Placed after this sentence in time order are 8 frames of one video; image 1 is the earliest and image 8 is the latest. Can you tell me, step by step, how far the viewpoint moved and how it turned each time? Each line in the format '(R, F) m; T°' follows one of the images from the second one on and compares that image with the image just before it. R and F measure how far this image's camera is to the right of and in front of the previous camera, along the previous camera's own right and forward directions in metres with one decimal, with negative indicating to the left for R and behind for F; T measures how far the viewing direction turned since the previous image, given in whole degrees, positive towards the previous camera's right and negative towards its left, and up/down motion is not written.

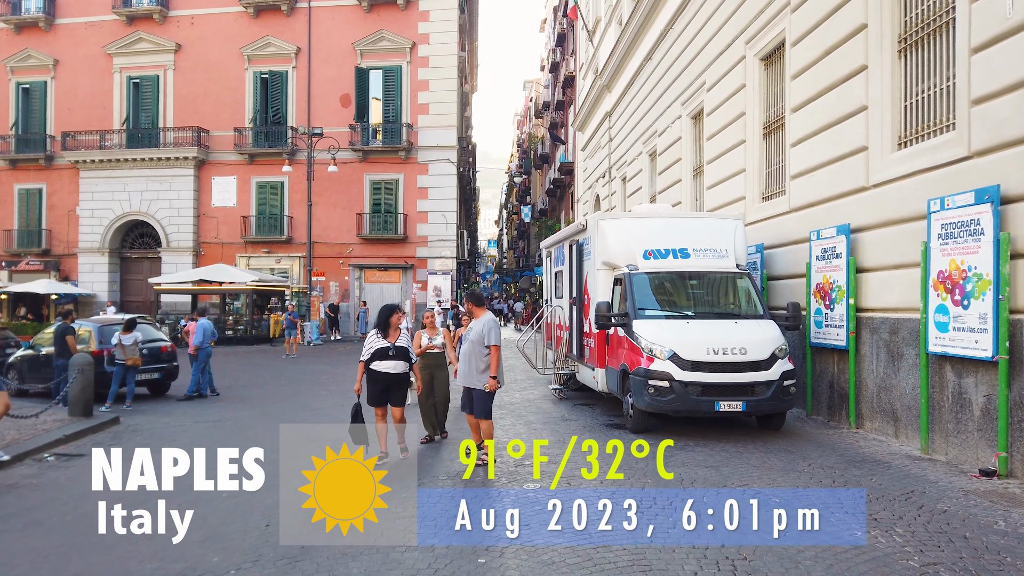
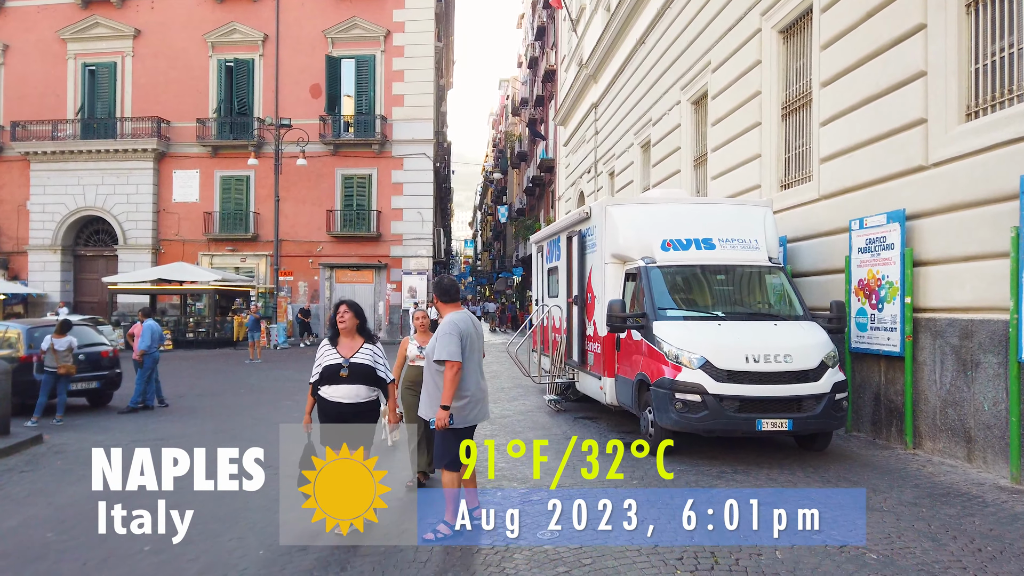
(-0.2, +1.4) m; +2°
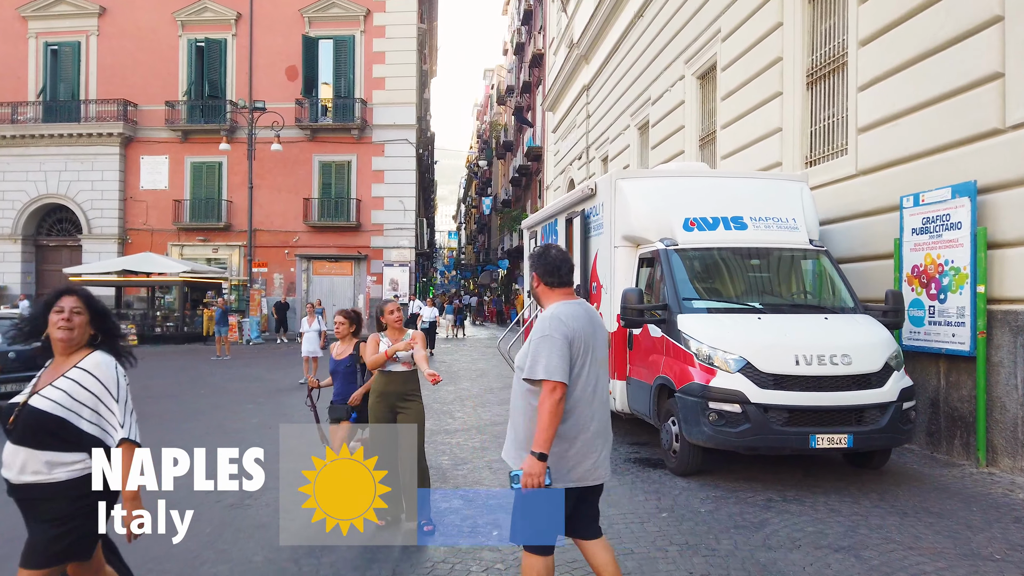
(-0.1, +1.3) m; +1°
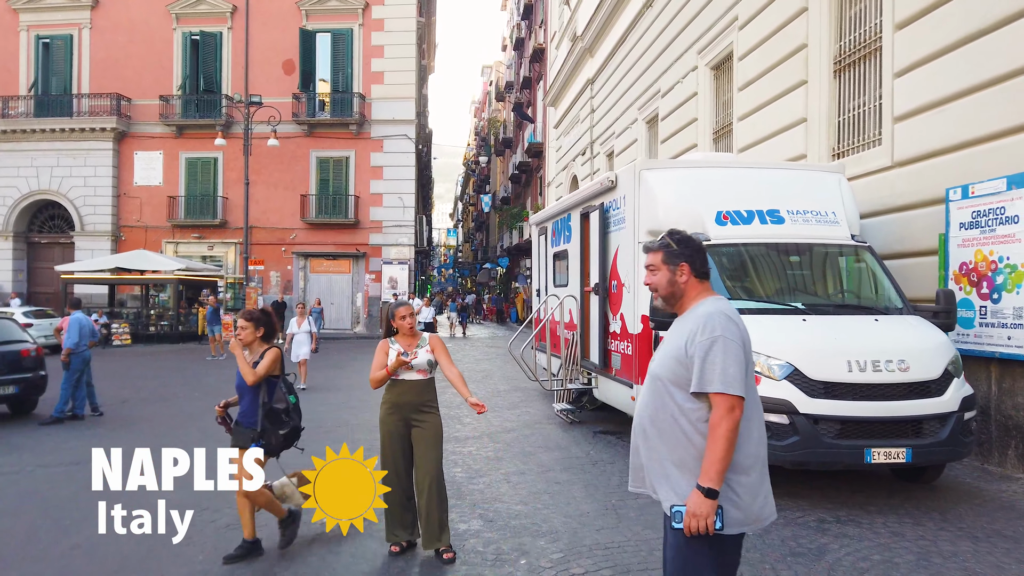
(-0.2, +0.5) m; 0°
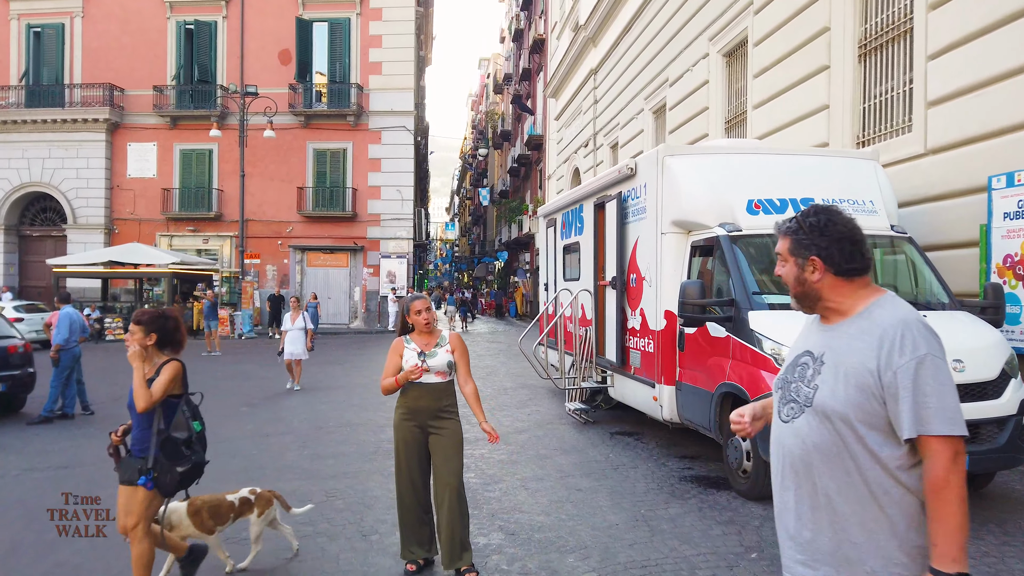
(-0.2, +0.4) m; 0°
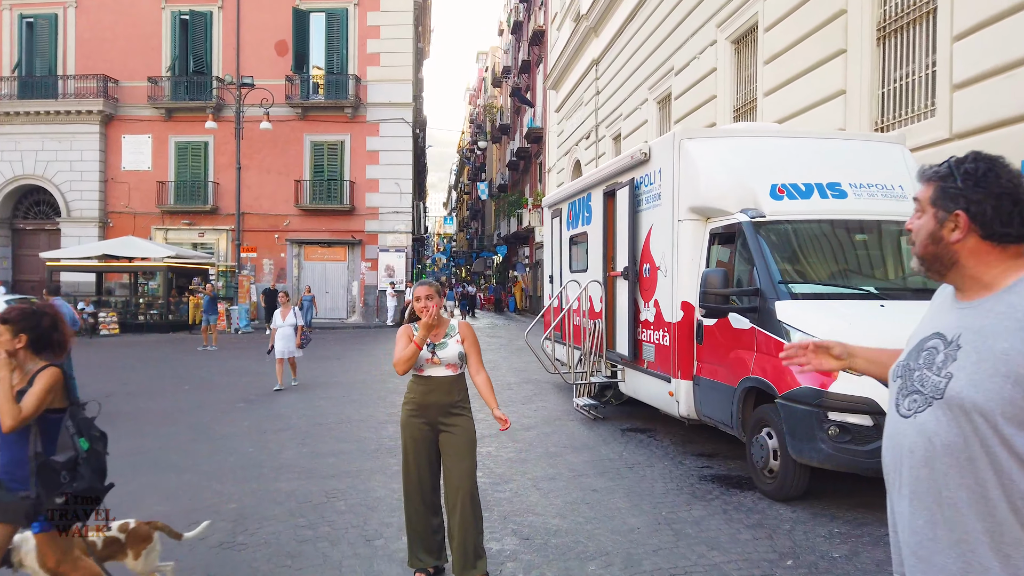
(-0.1, +0.3) m; 0°
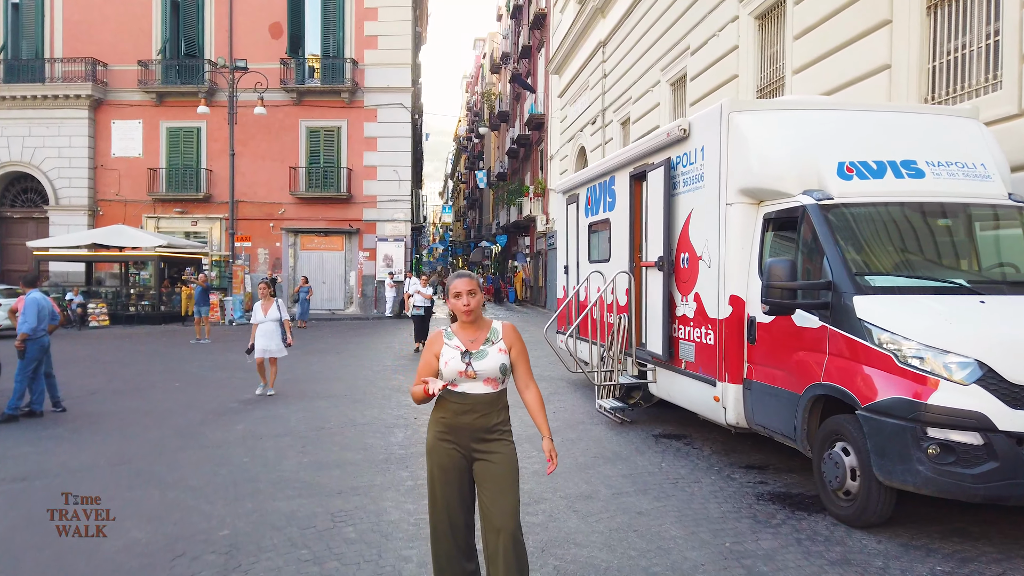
(-0.2, +0.7) m; 0°
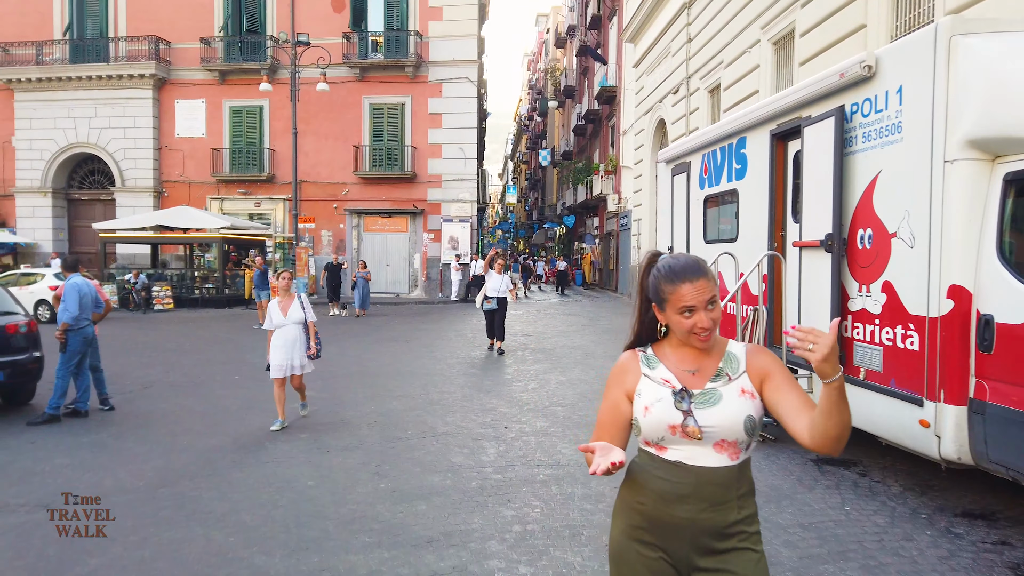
(-0.4, +1.3) m; -4°
